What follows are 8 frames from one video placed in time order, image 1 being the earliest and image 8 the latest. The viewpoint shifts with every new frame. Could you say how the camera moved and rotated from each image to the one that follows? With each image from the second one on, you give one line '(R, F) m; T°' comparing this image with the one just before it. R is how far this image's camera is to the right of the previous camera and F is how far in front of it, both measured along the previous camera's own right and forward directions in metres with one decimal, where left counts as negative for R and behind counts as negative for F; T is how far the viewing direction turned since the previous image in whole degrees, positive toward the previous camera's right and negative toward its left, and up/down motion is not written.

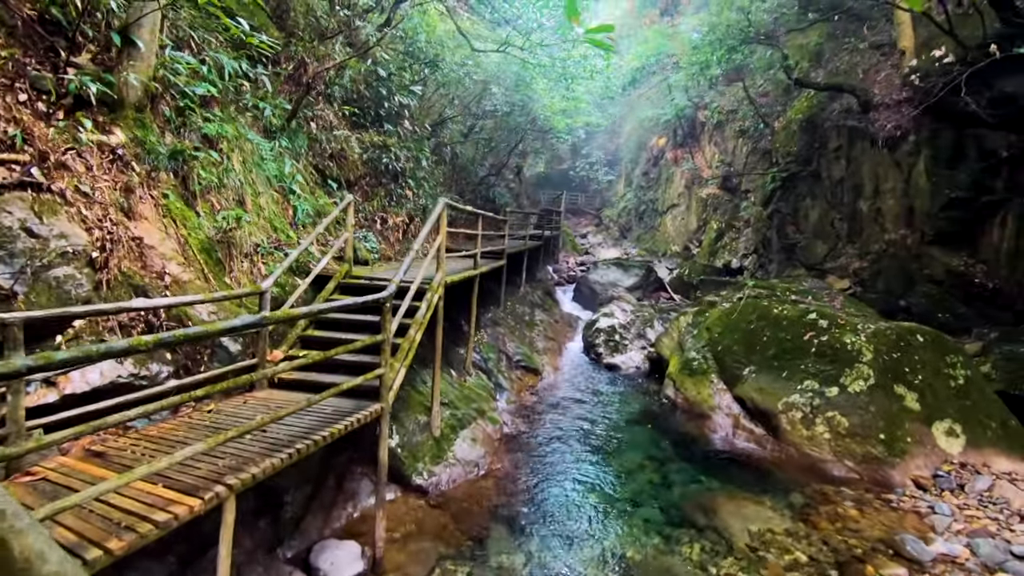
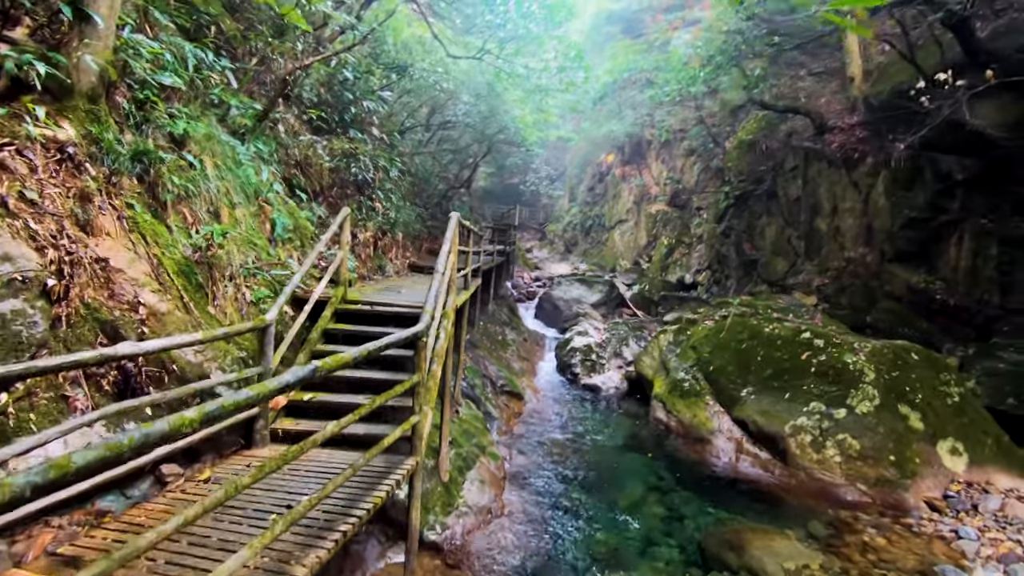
(-0.7, +0.5) m; +7°
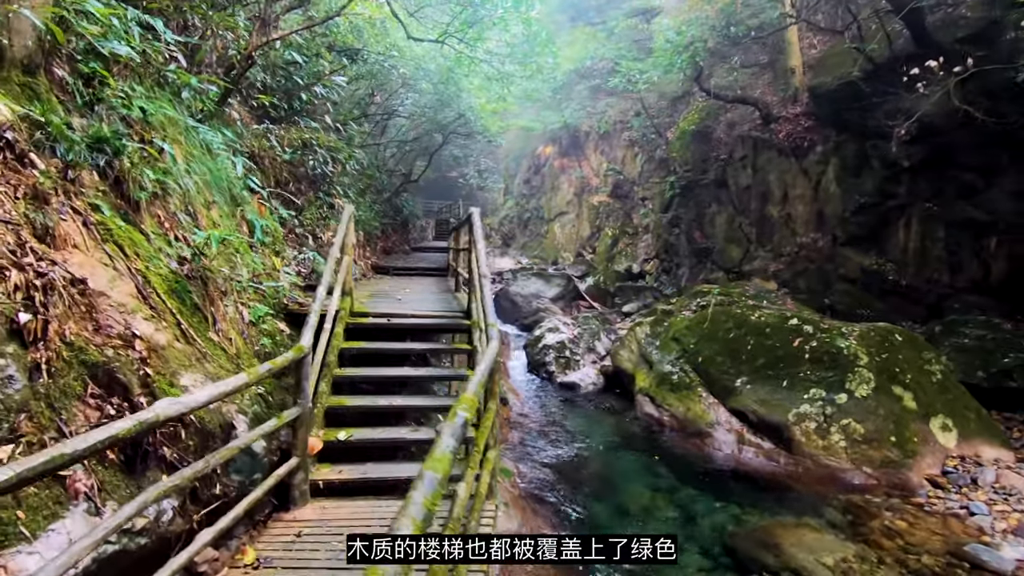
(-0.7, +0.5) m; +8°
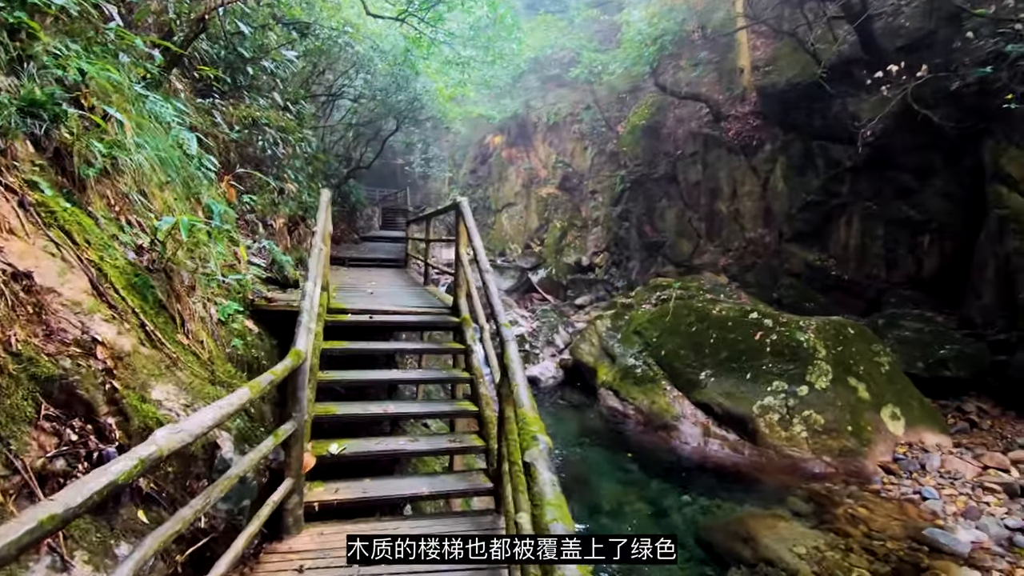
(-0.3, +0.2) m; +6°
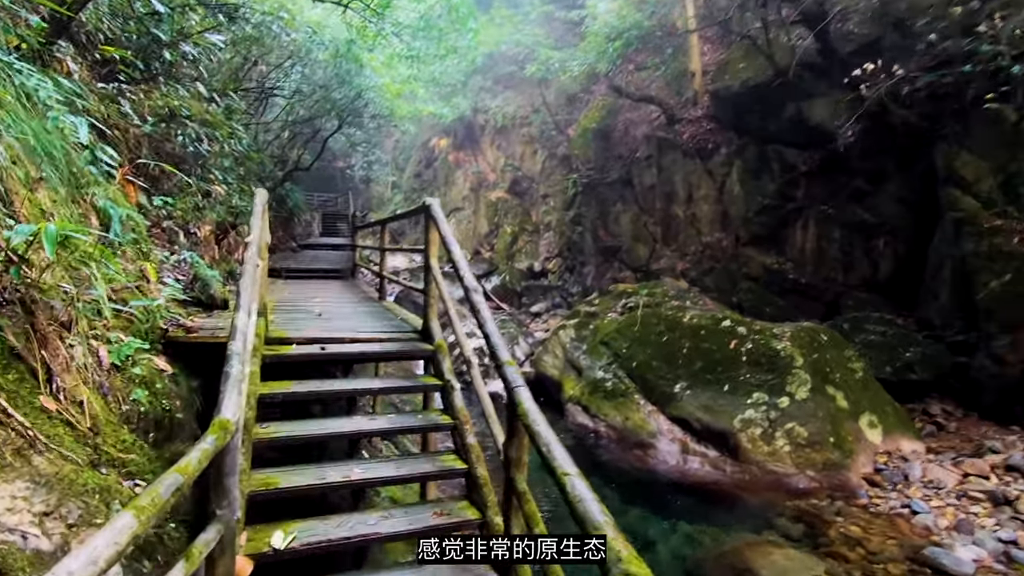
(-0.2, +0.6) m; +6°
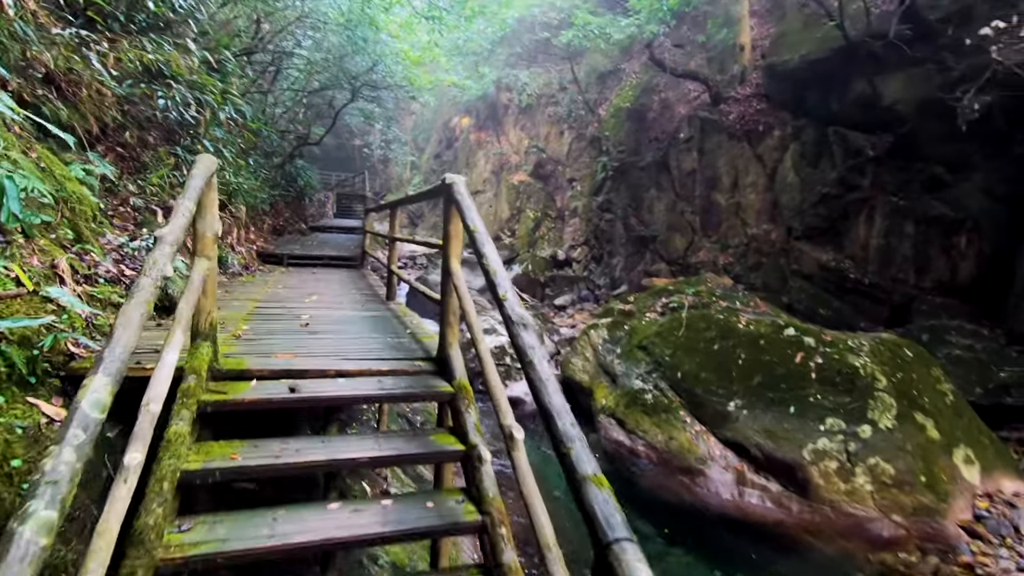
(-0.1, +0.8) m; -2°
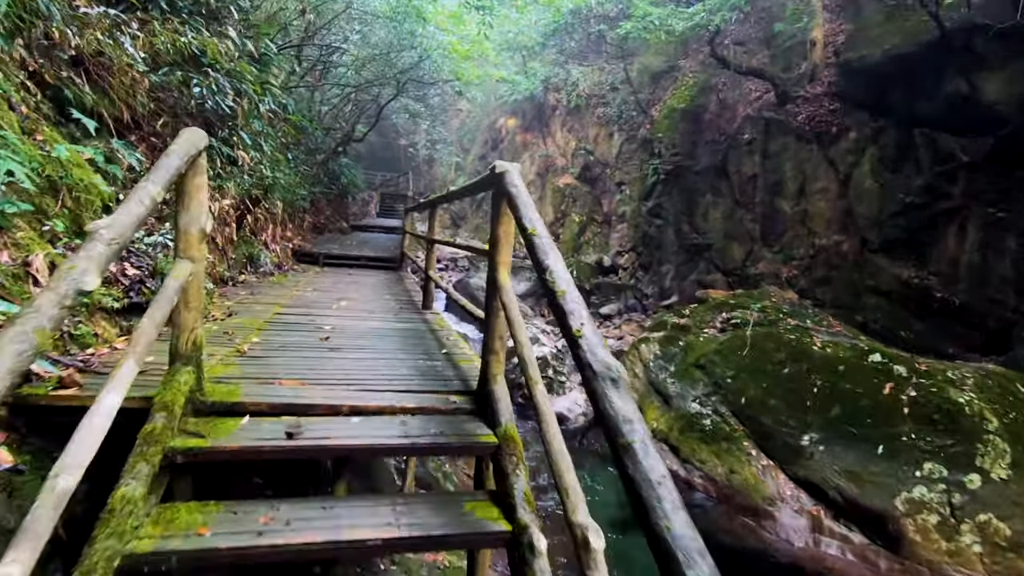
(-0.1, +0.5) m; -4°
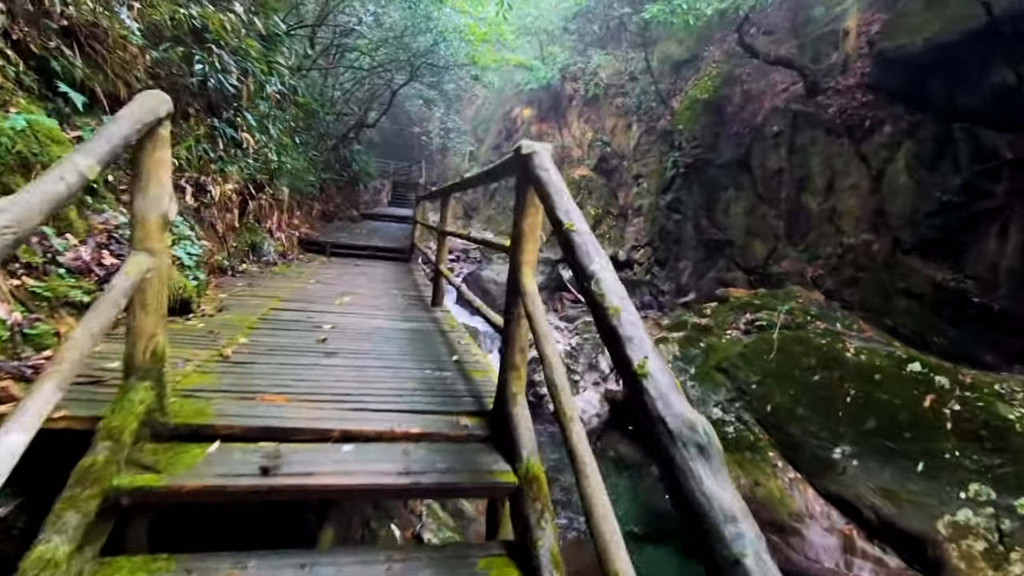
(0.0, +0.3) m; -1°
